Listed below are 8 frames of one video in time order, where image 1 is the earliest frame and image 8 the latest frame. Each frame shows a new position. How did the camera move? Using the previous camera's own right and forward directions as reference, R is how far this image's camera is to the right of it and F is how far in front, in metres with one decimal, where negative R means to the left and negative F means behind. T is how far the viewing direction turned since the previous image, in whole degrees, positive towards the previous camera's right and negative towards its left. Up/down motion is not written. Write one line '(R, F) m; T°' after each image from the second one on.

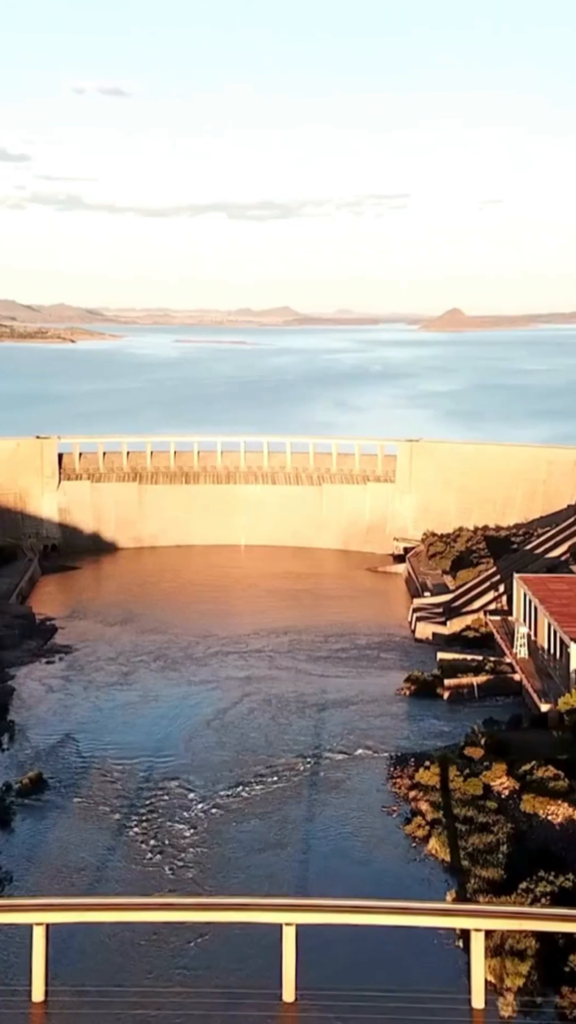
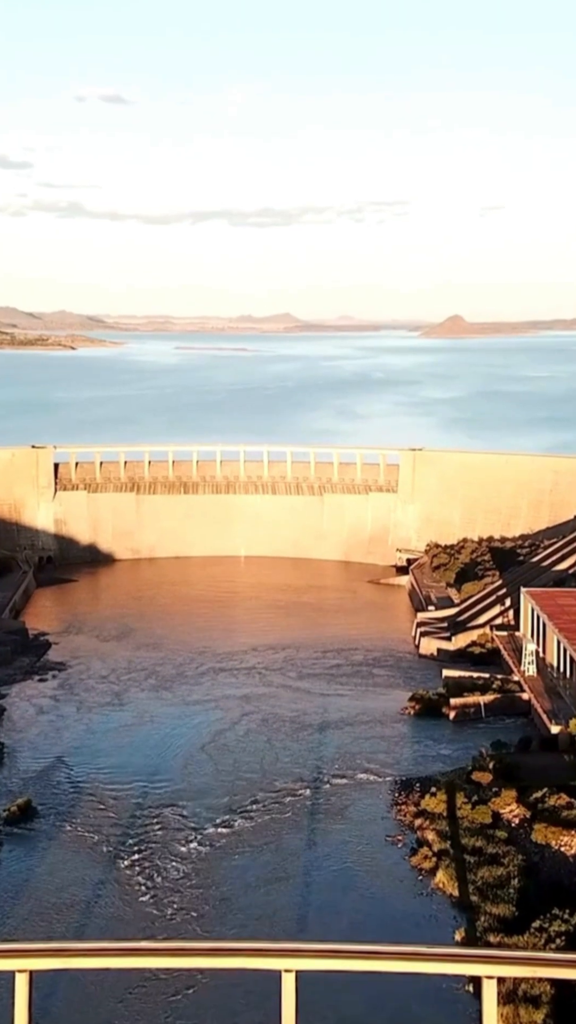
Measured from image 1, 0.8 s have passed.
(0.0, +0.7) m; 0°
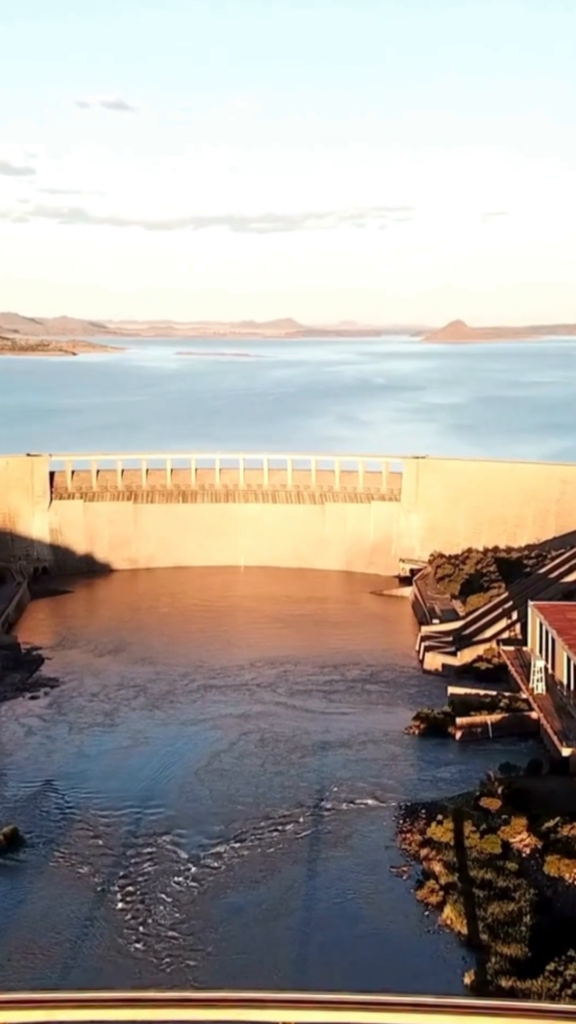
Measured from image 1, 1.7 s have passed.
(0.0, +0.7) m; 0°
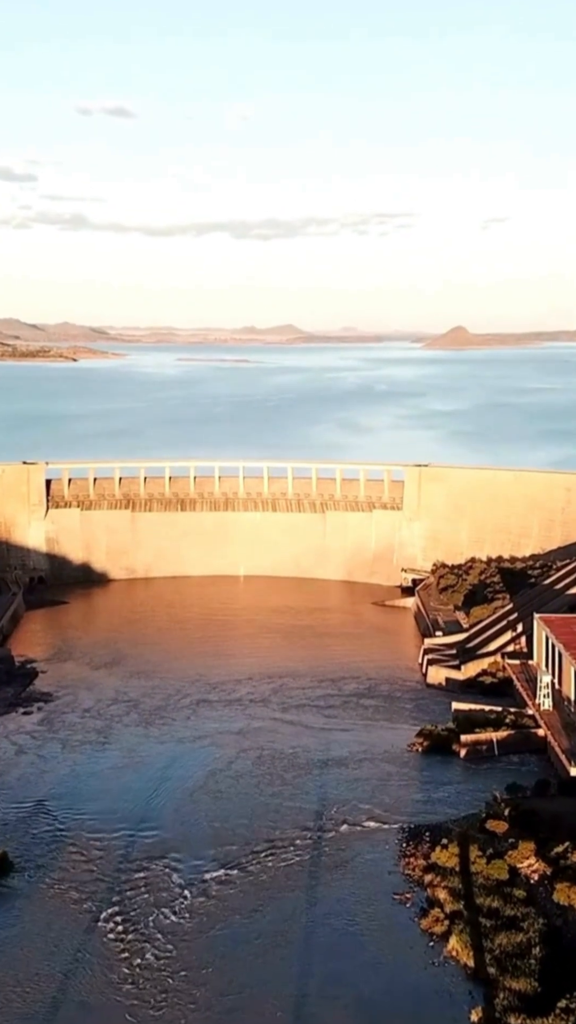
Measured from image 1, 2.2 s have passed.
(0.0, +0.5) m; 0°
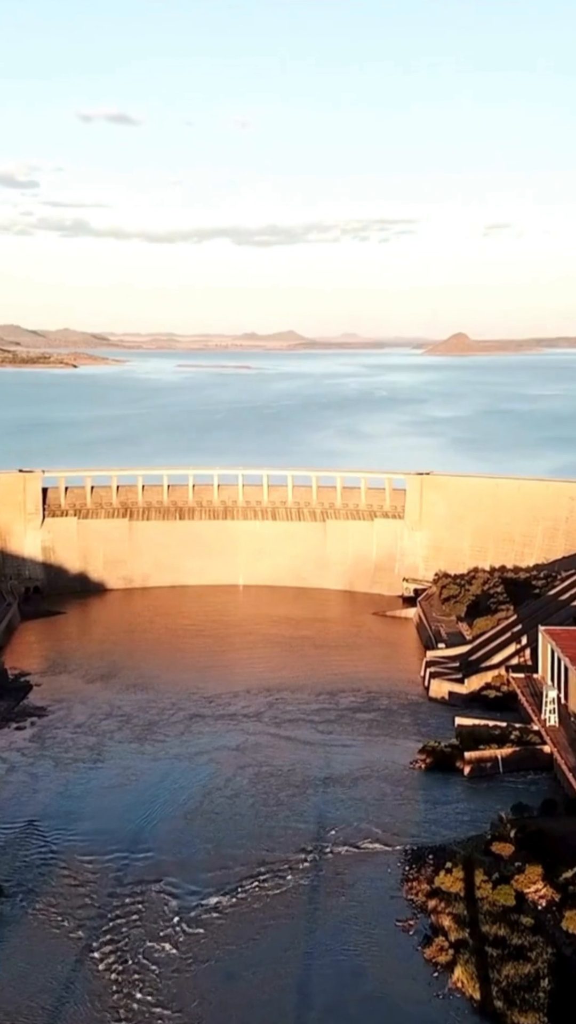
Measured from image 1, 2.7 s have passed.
(0.0, +0.5) m; 0°
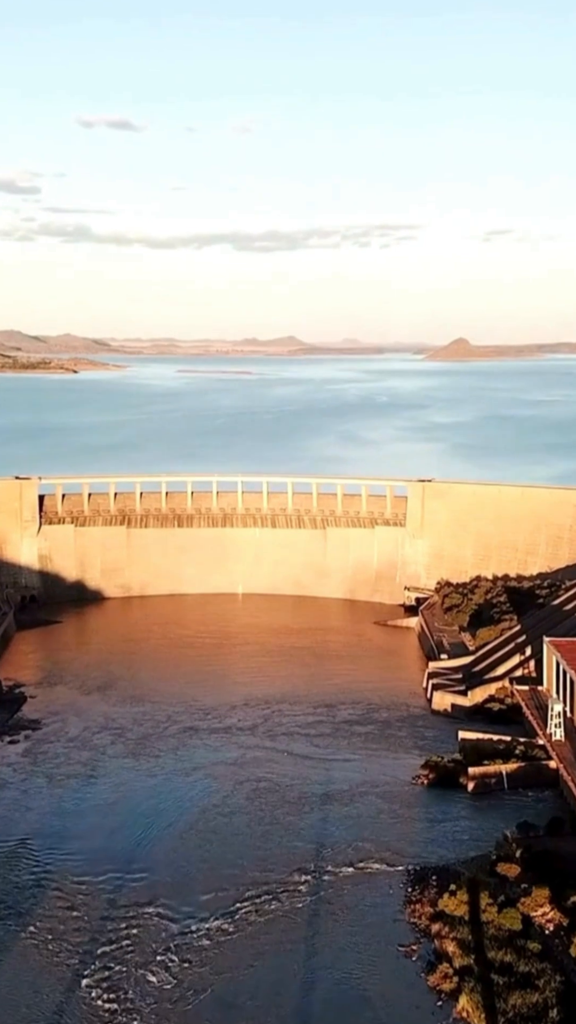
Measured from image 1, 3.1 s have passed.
(0.0, +0.4) m; 0°
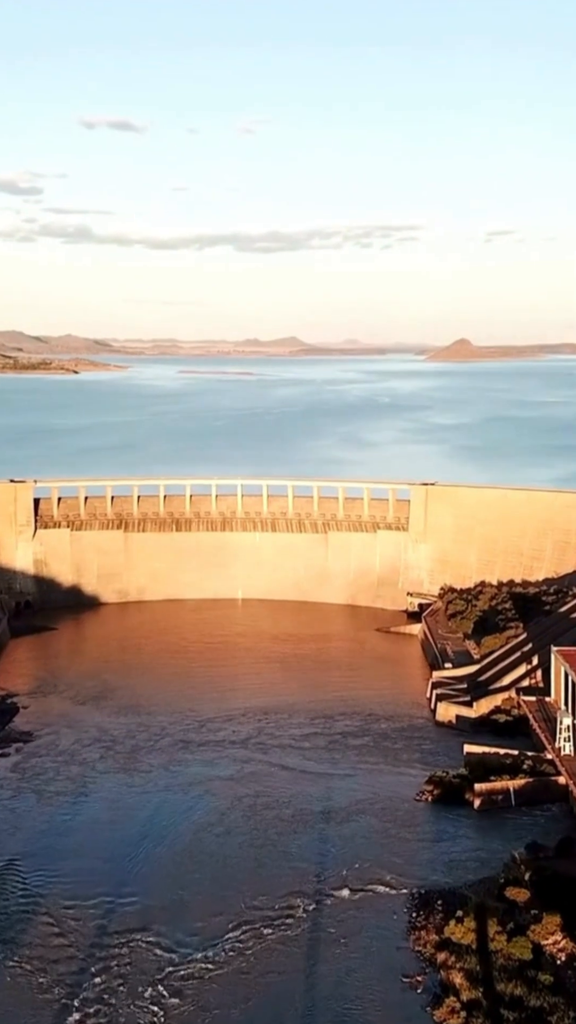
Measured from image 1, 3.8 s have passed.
(0.0, +0.6) m; 0°
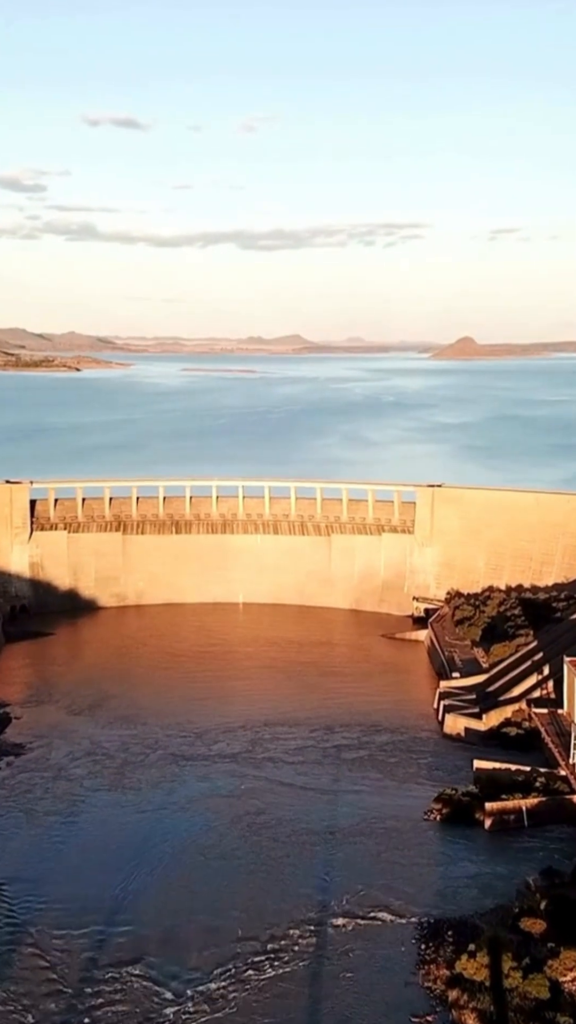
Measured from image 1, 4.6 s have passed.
(0.0, +0.8) m; 0°
